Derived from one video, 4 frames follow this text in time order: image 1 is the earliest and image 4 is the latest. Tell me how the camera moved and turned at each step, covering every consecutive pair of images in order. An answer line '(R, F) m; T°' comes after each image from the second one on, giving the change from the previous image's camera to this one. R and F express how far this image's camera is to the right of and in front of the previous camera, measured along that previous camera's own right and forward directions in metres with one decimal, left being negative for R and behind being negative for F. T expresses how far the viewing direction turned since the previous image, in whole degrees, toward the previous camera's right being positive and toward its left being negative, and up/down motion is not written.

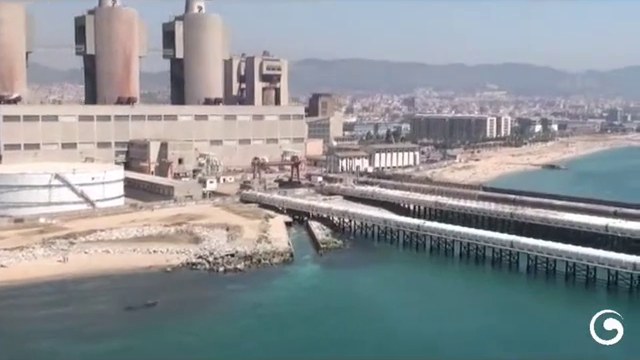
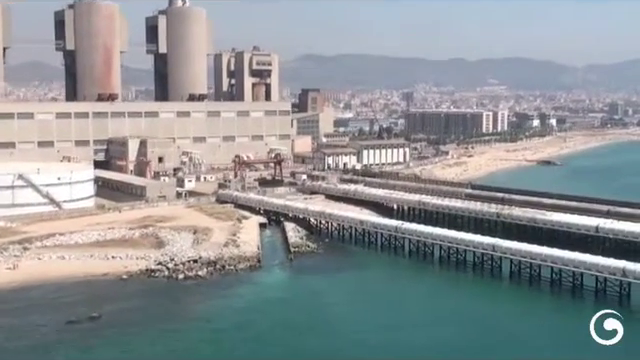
(+1.2, +1.8) m; 0°
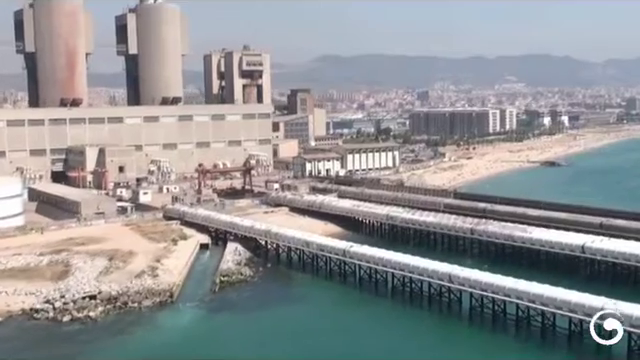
(+2.8, +4.8) m; -2°
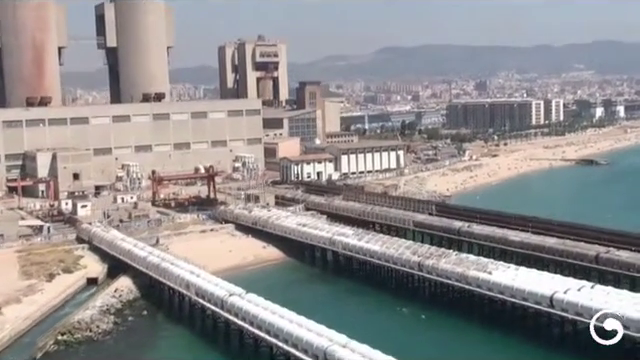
(+4.6, +6.9) m; -5°
